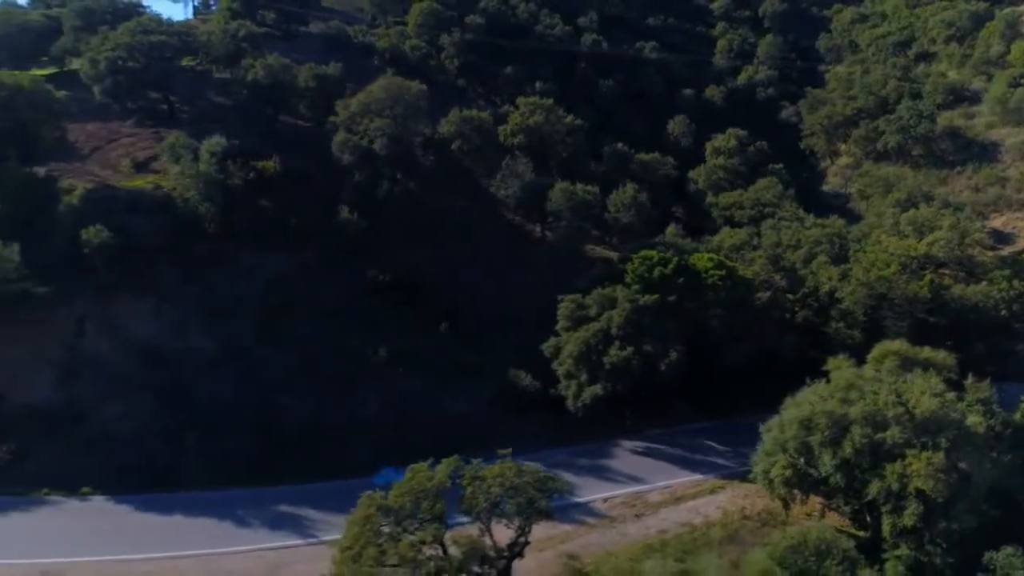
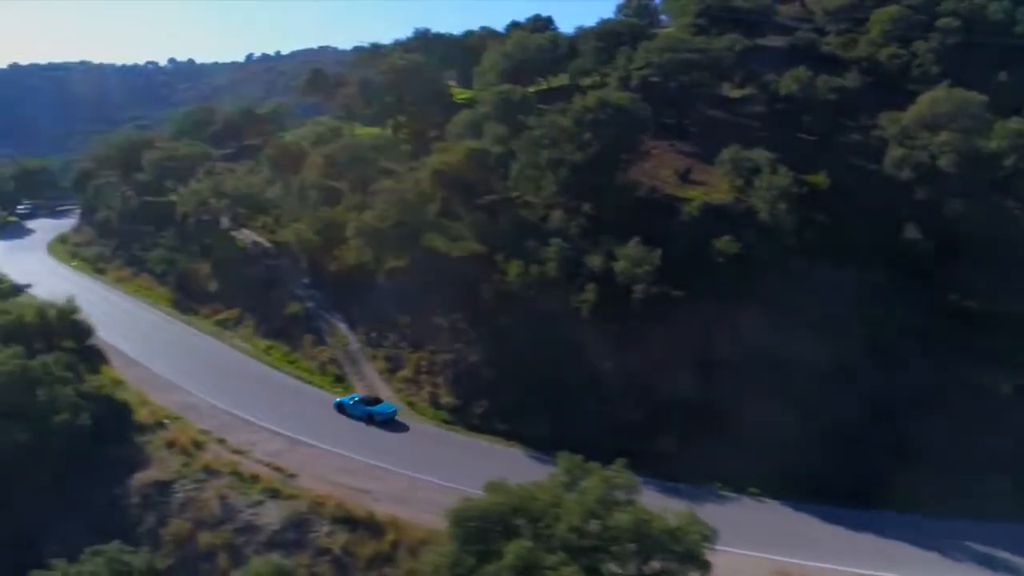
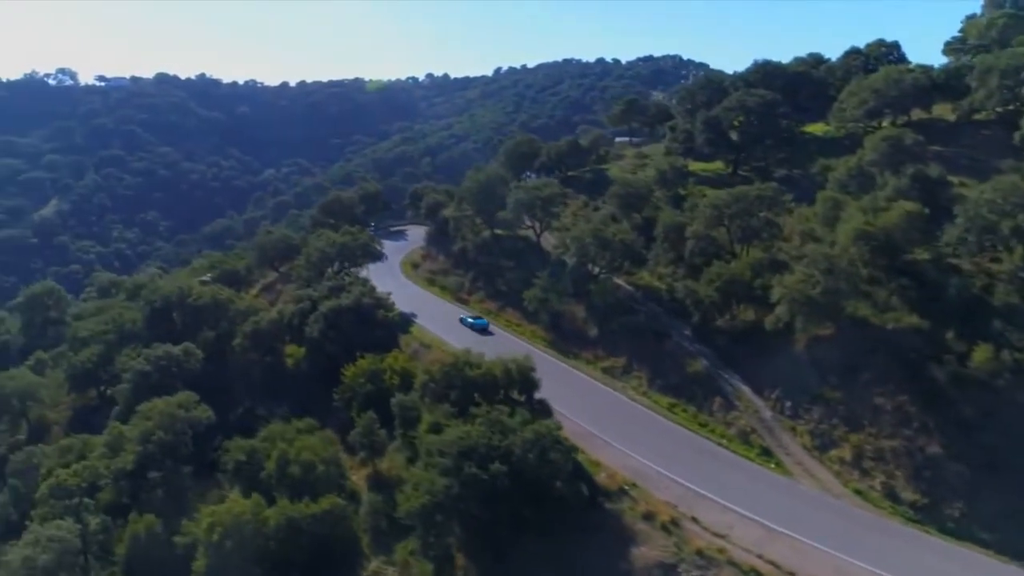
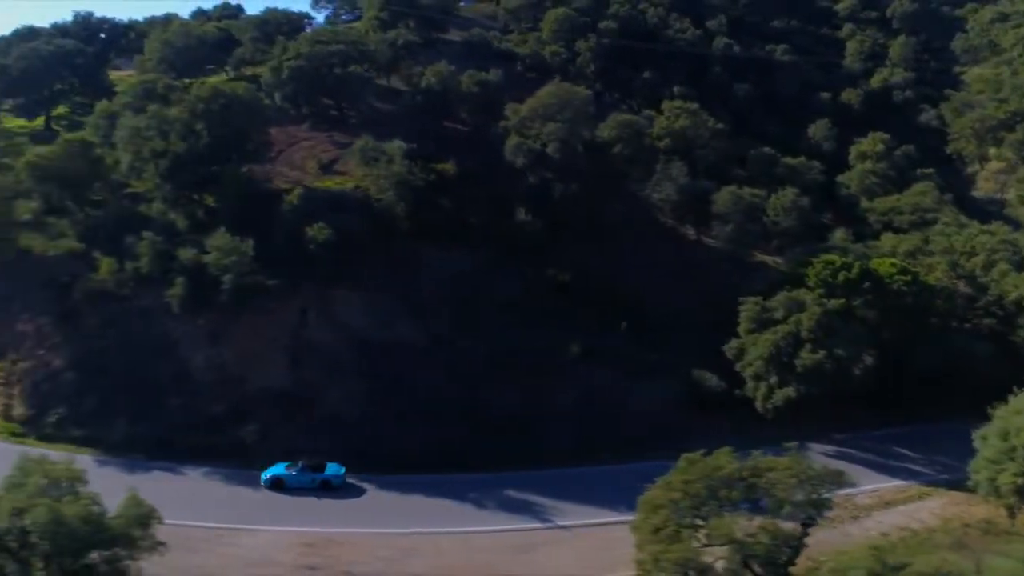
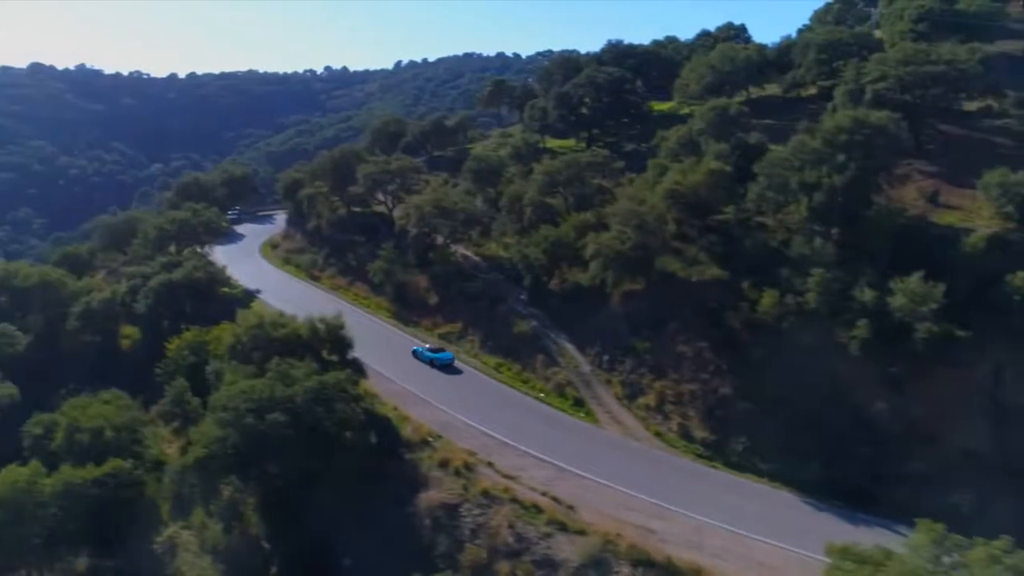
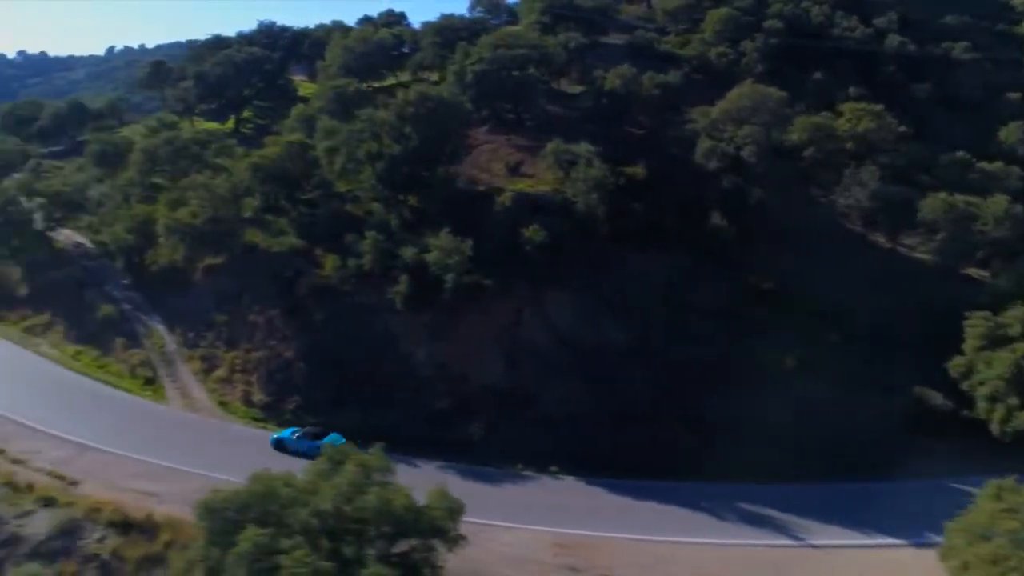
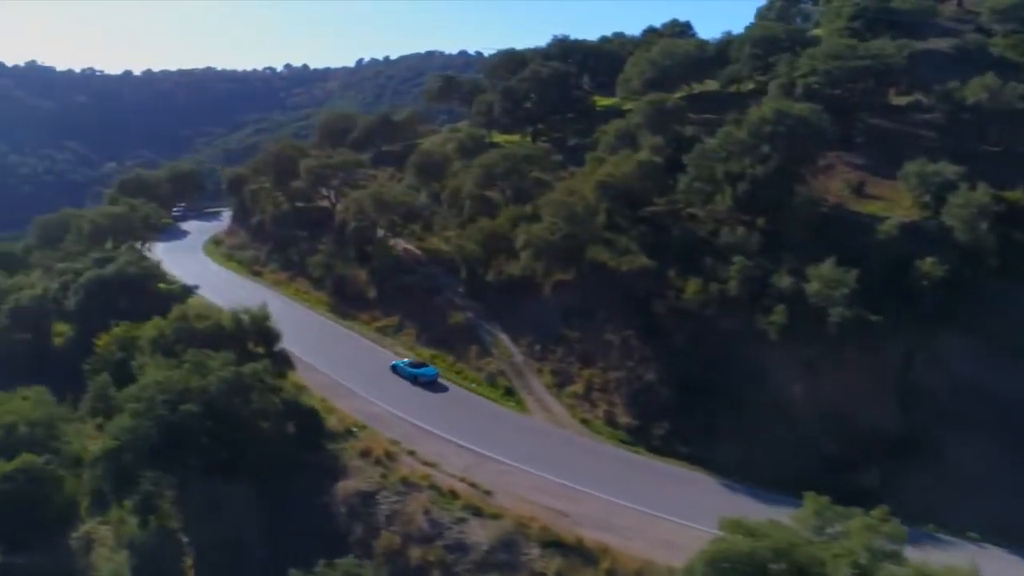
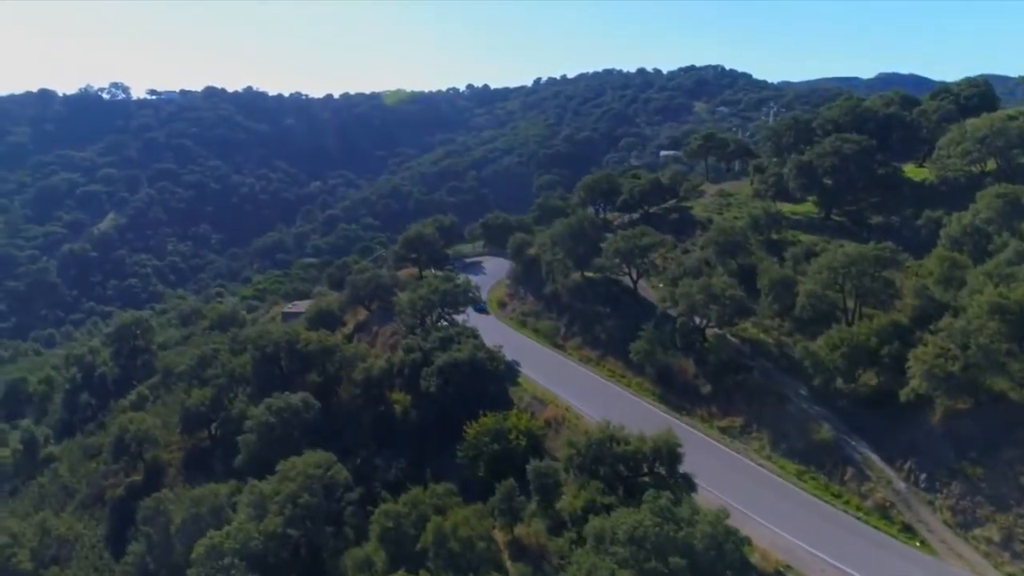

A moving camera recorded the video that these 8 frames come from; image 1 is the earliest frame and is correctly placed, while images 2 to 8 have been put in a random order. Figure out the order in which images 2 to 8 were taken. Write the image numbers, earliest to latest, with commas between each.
4, 6, 2, 7, 5, 3, 8
